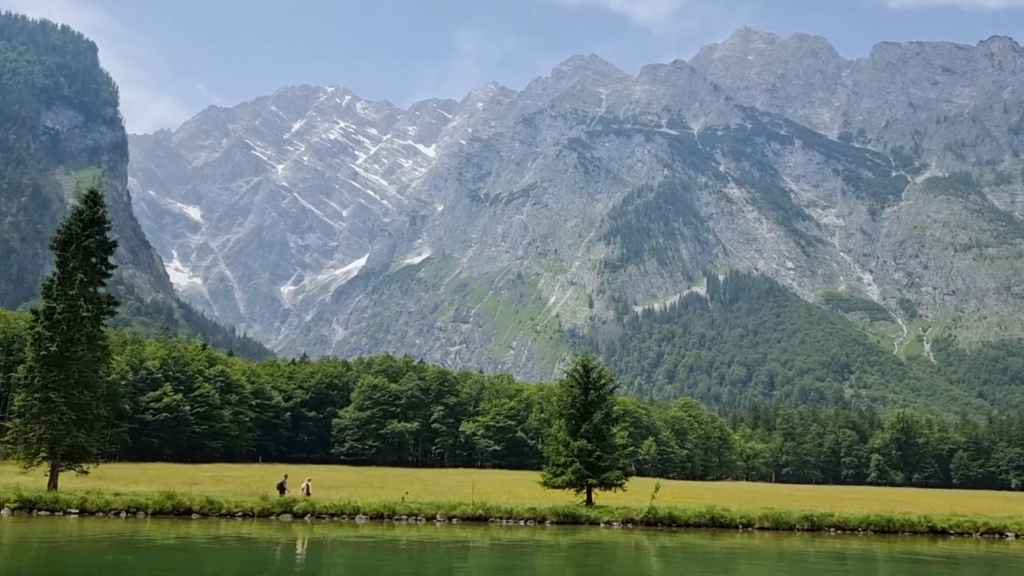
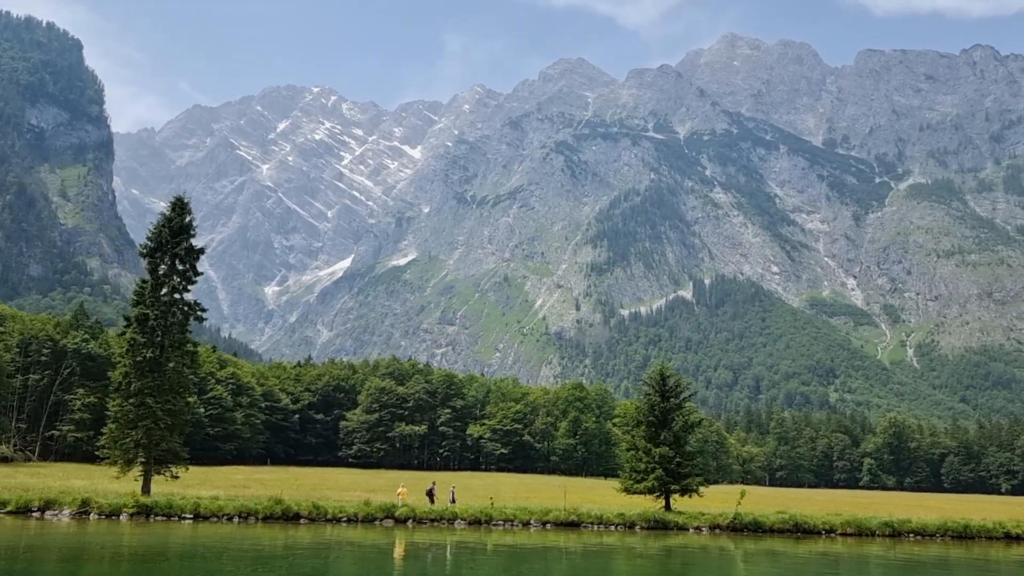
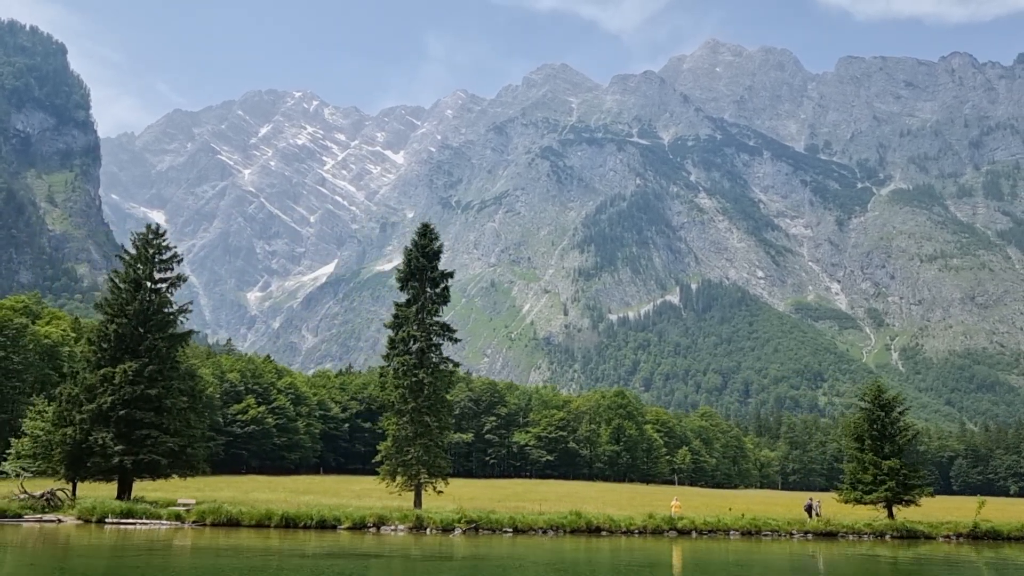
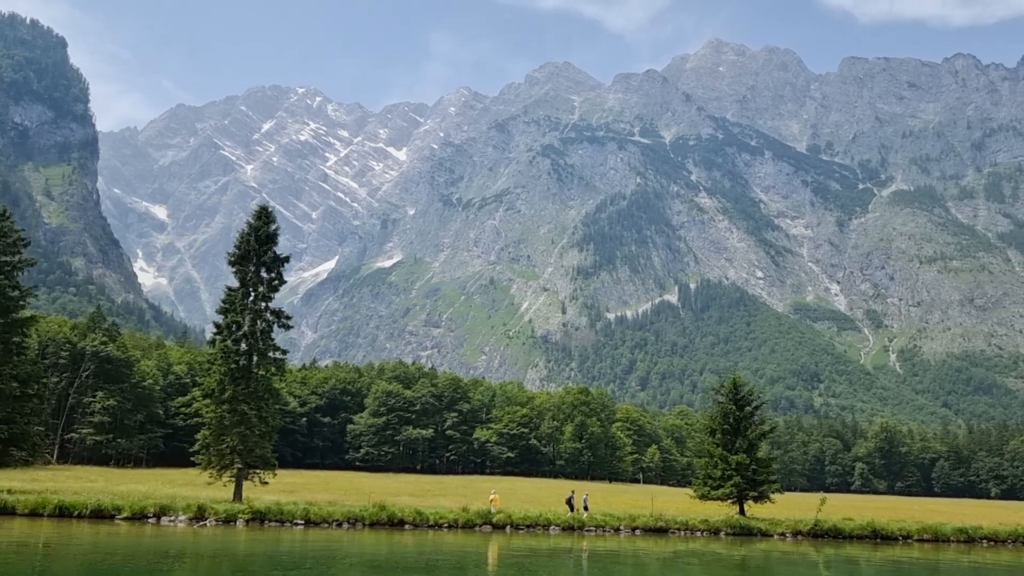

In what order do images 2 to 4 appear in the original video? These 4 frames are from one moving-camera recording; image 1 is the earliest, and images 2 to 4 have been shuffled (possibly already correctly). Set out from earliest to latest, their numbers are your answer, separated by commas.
2, 4, 3
